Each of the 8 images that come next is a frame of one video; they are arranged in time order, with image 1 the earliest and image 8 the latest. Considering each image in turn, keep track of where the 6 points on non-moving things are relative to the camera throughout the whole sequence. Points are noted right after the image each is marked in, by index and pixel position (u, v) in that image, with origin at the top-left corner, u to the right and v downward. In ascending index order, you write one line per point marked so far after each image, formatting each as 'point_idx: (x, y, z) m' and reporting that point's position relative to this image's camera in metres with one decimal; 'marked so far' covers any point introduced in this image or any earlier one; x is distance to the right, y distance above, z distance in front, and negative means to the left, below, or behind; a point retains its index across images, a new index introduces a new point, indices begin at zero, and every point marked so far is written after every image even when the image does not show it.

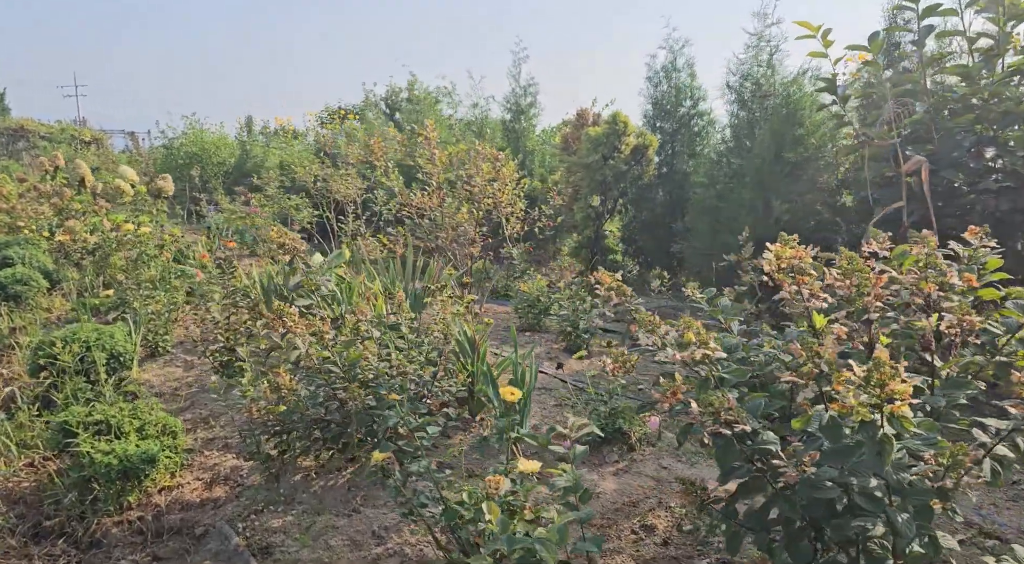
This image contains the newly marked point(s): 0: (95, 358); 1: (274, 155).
0: (-2.2, -0.4, +3.8) m
1: (-4.3, +2.2, +12.5) m
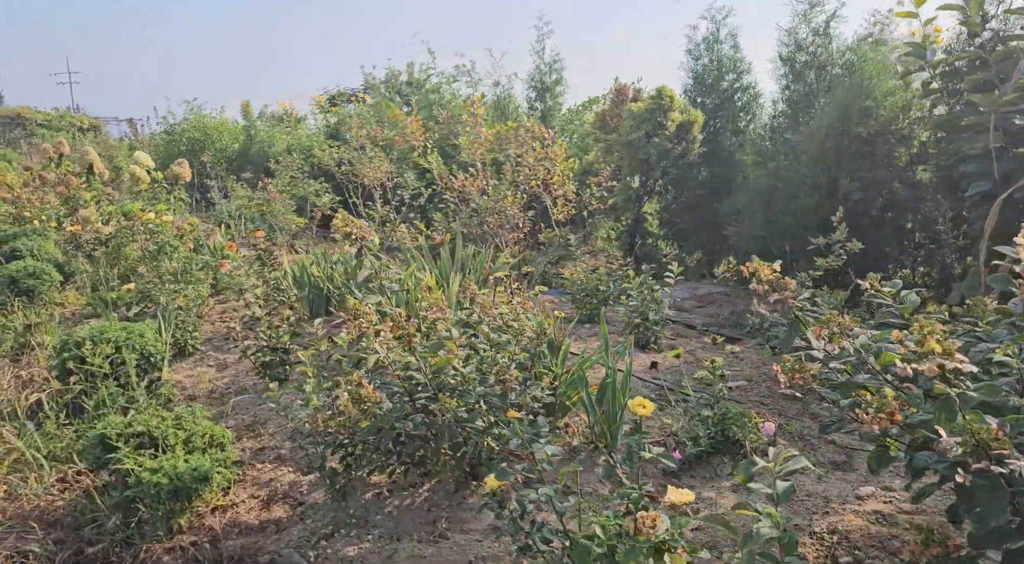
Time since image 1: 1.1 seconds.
0: (-1.9, -0.4, +3.5) m
1: (-4.0, +2.4, +12.1) m
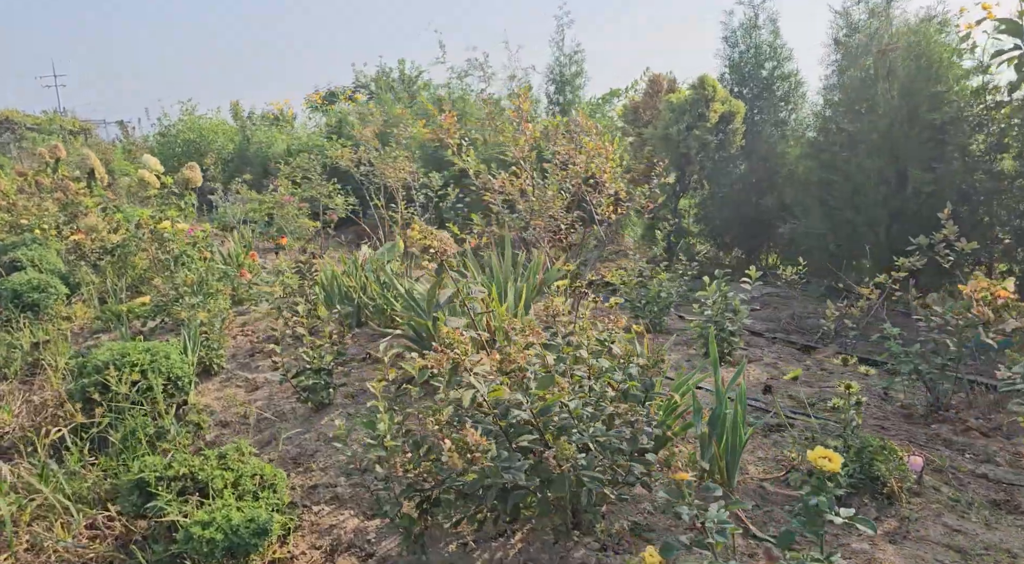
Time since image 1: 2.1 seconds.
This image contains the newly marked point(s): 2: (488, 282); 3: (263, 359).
0: (-1.6, -0.5, +3.2) m
1: (-3.8, +2.3, +11.8) m
2: (-0.1, 0.0, +3.5) m
3: (-1.4, -0.5, +4.2) m
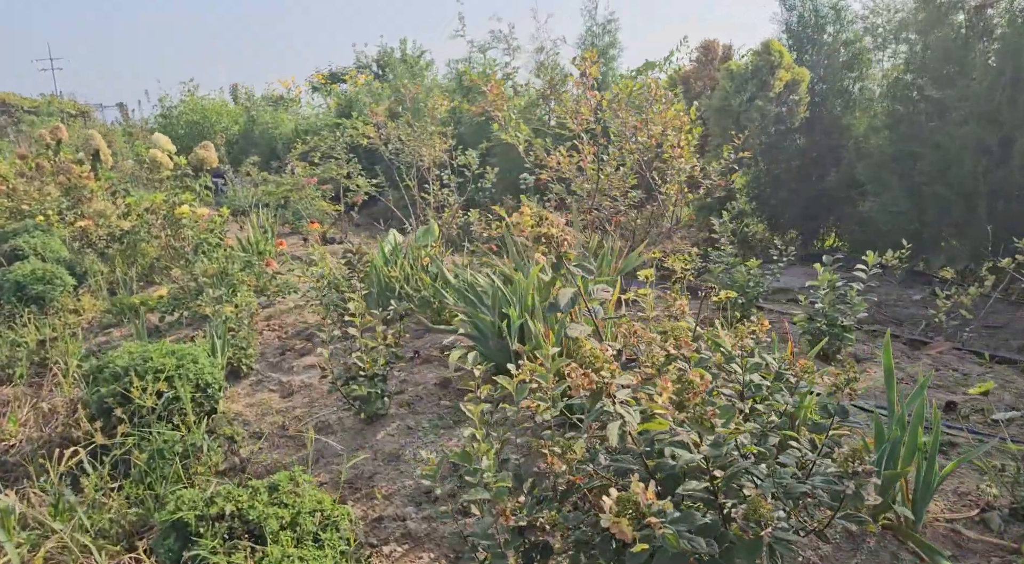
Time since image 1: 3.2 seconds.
0: (-1.3, -0.4, +2.8) m
1: (-3.5, +2.6, +11.3) m
2: (+0.2, +0.1, +3.1) m
3: (-1.1, -0.4, +3.8) m
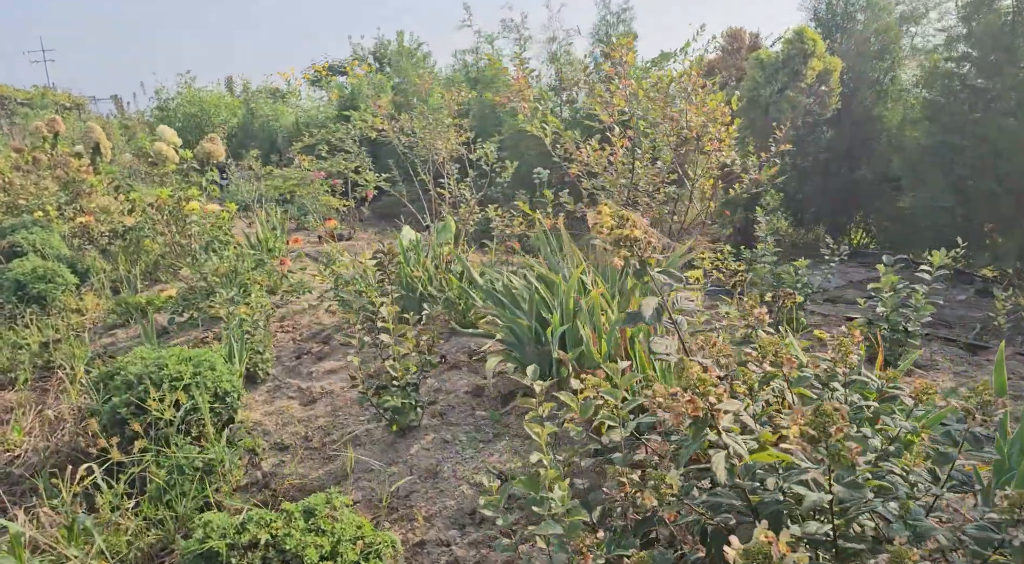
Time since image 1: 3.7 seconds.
0: (-1.1, -0.5, +2.6) m
1: (-3.4, +2.6, +11.1) m
2: (+0.3, 0.0, +2.9) m
3: (-1.0, -0.4, +3.6) m
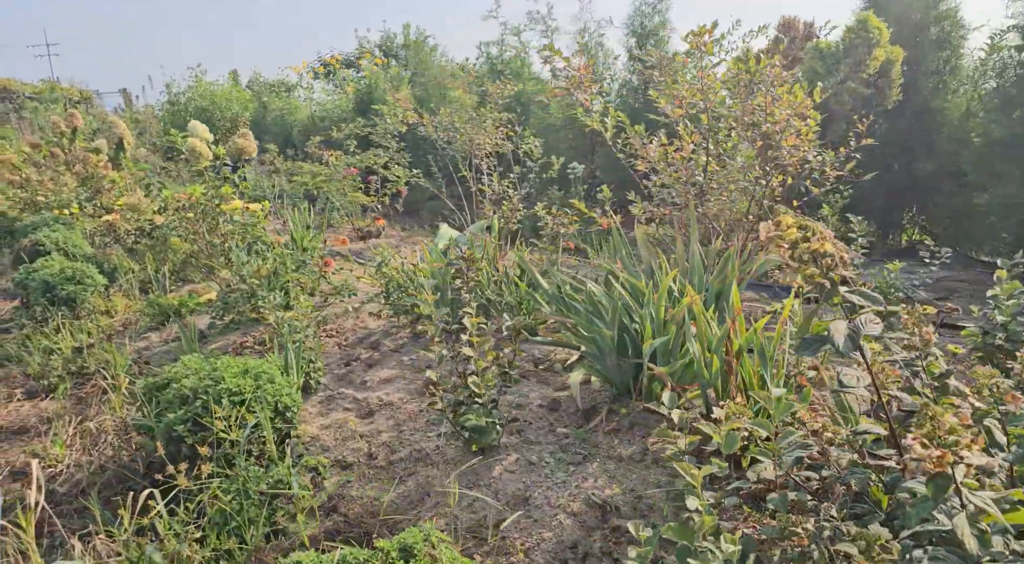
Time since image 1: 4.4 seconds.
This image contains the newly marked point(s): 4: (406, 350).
0: (-0.9, -0.5, +2.4) m
1: (-3.1, +2.7, +10.9) m
2: (+0.6, 0.0, +2.7) m
3: (-0.7, -0.4, +3.4) m
4: (-0.5, -0.3, +3.6) m
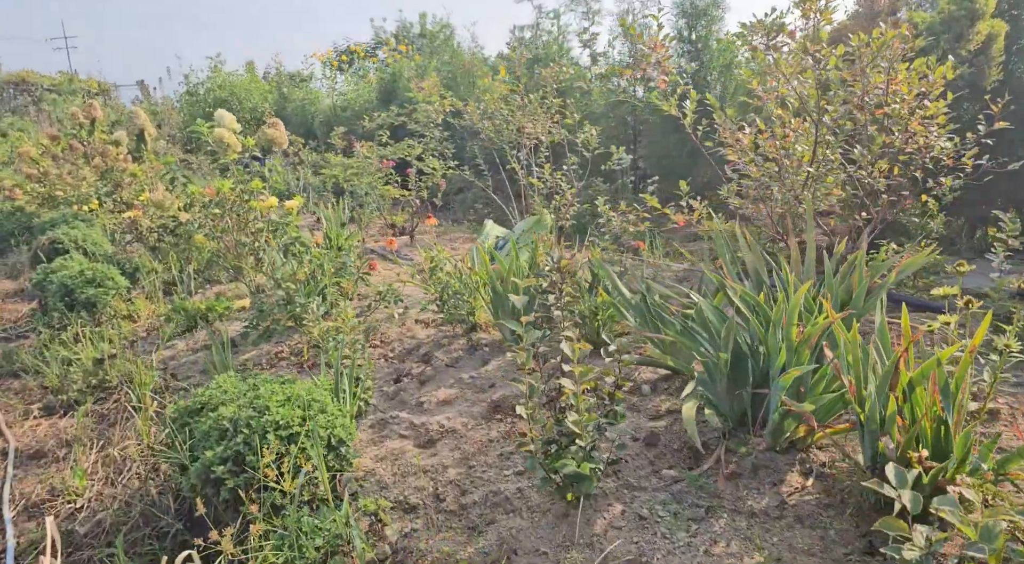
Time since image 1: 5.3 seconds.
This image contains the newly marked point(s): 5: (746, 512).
0: (-0.6, -0.5, +2.1) m
1: (-2.6, +2.8, +10.5) m
2: (+0.9, 0.0, +2.3) m
3: (-0.4, -0.5, +3.0) m
4: (-0.2, -0.4, +3.2) m
5: (+0.6, -0.6, +1.9) m
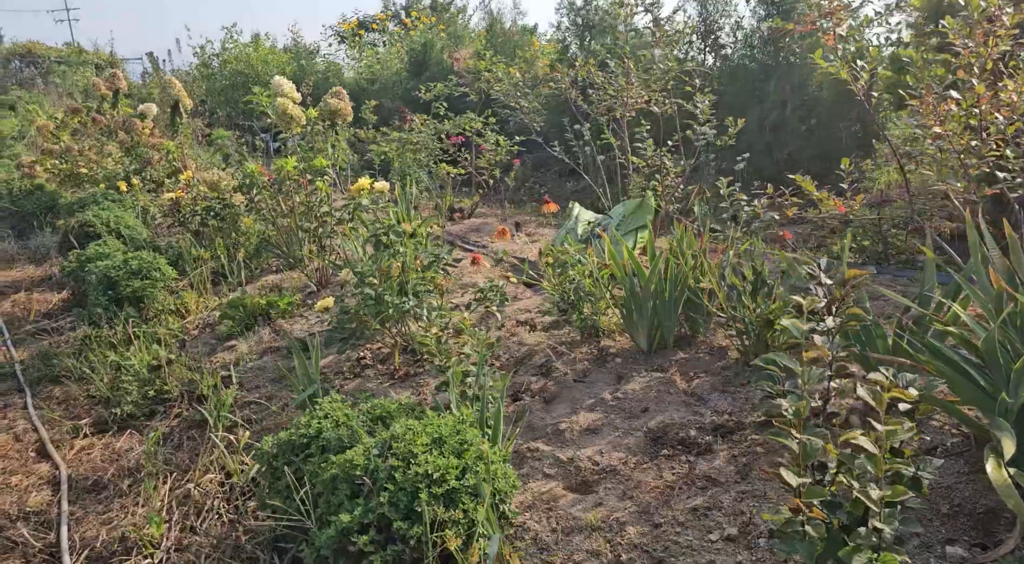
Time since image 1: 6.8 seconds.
0: (0.0, -0.6, +1.6) m
1: (-2.0, +3.0, +9.9) m
2: (+1.4, 0.0, +1.8) m
3: (+0.2, -0.5, +2.5) m
4: (+0.3, -0.4, +2.7) m
5: (+1.1, -0.6, +1.4) m
